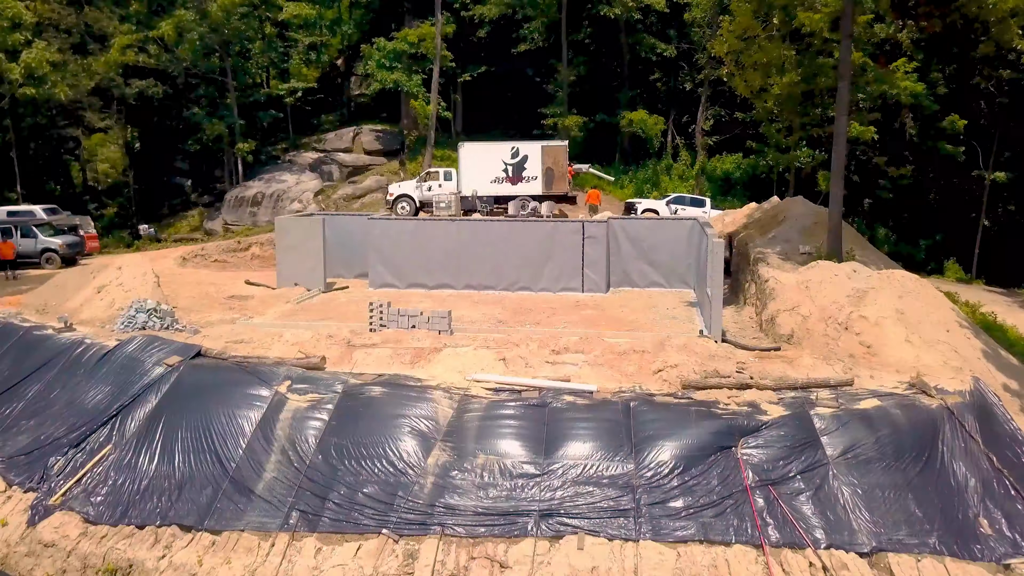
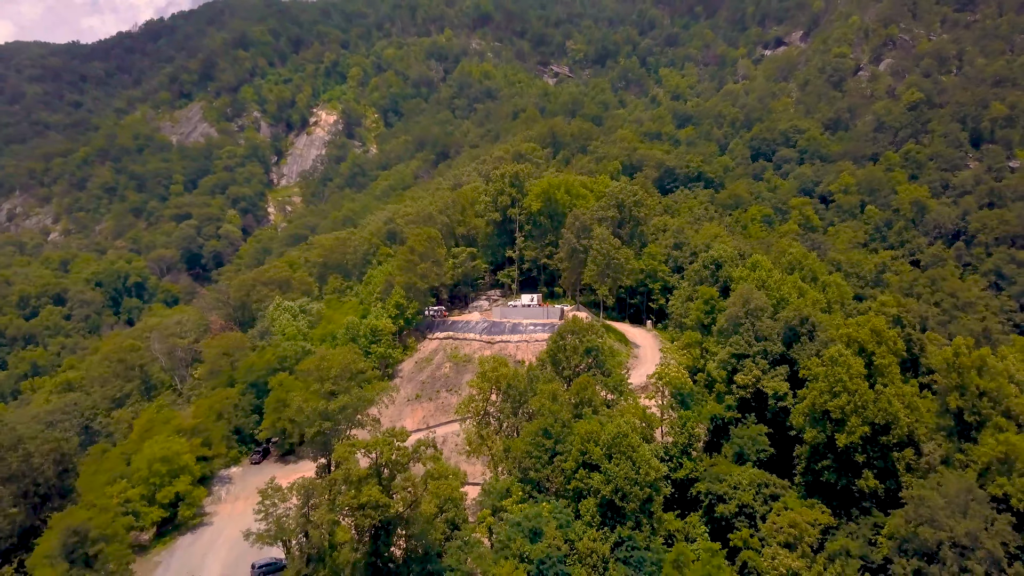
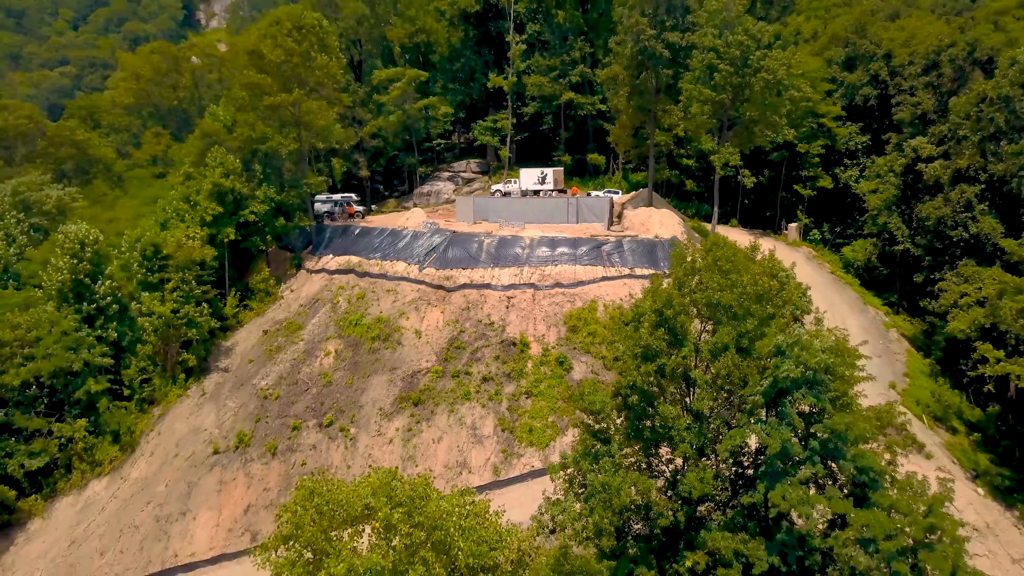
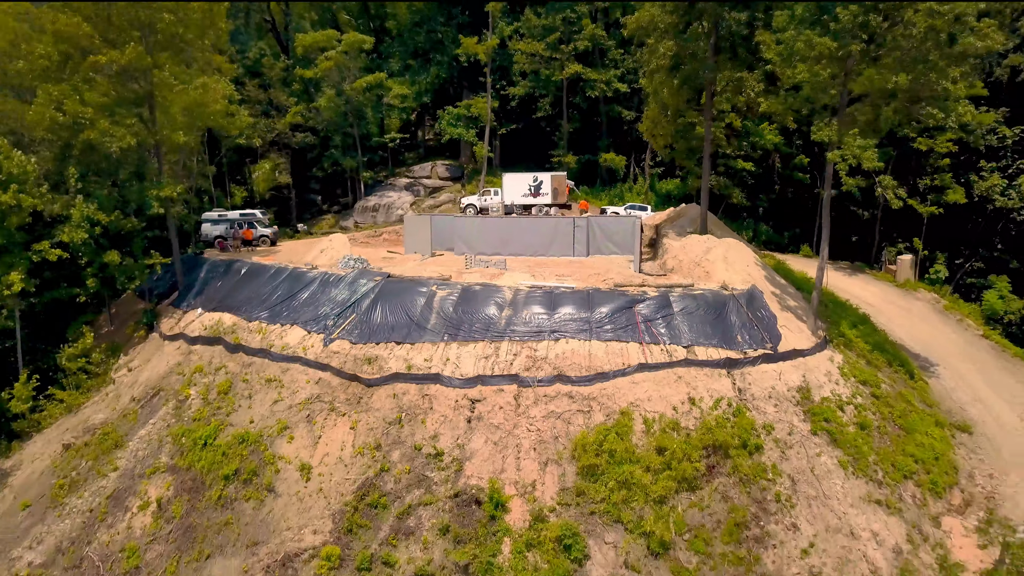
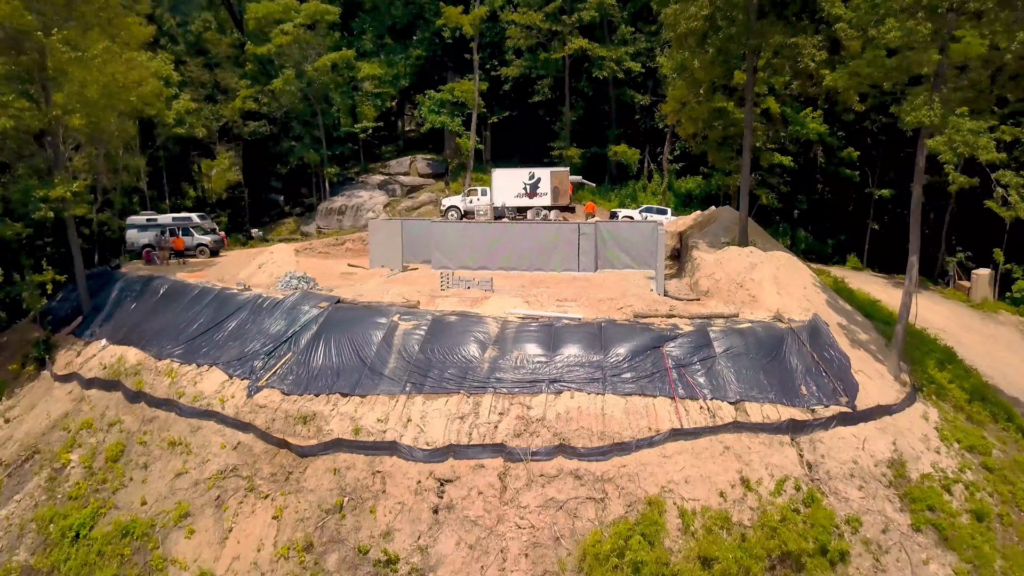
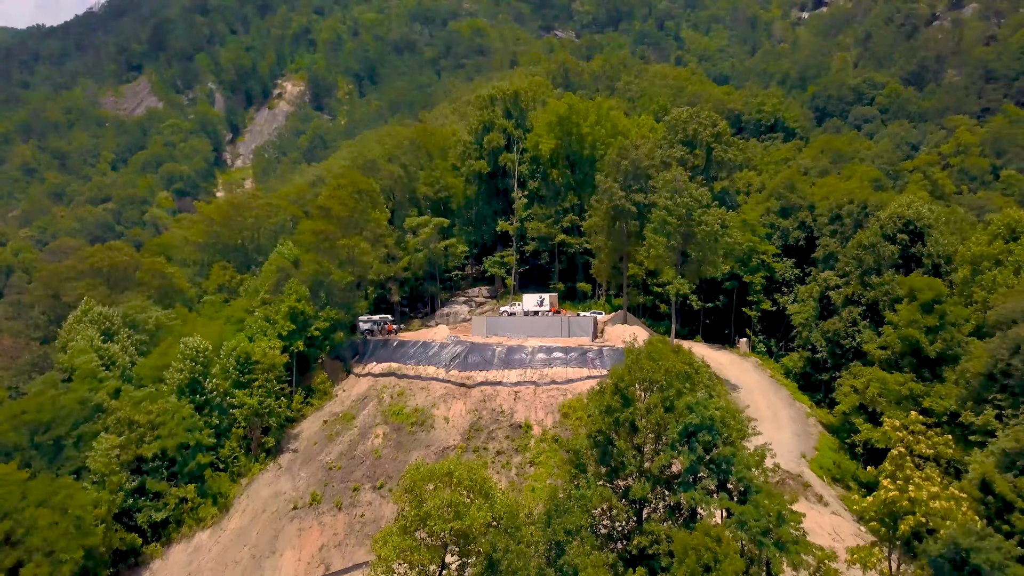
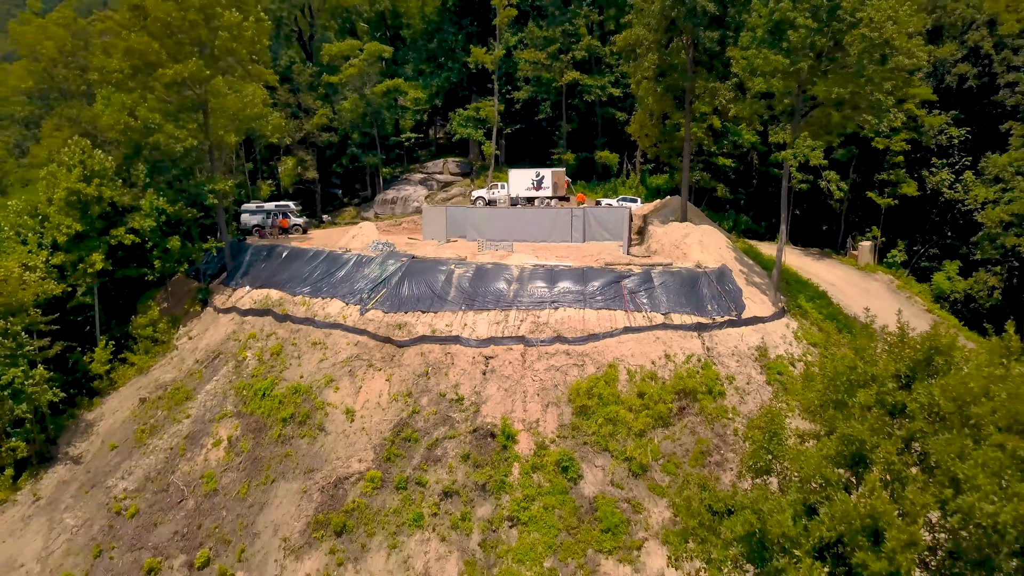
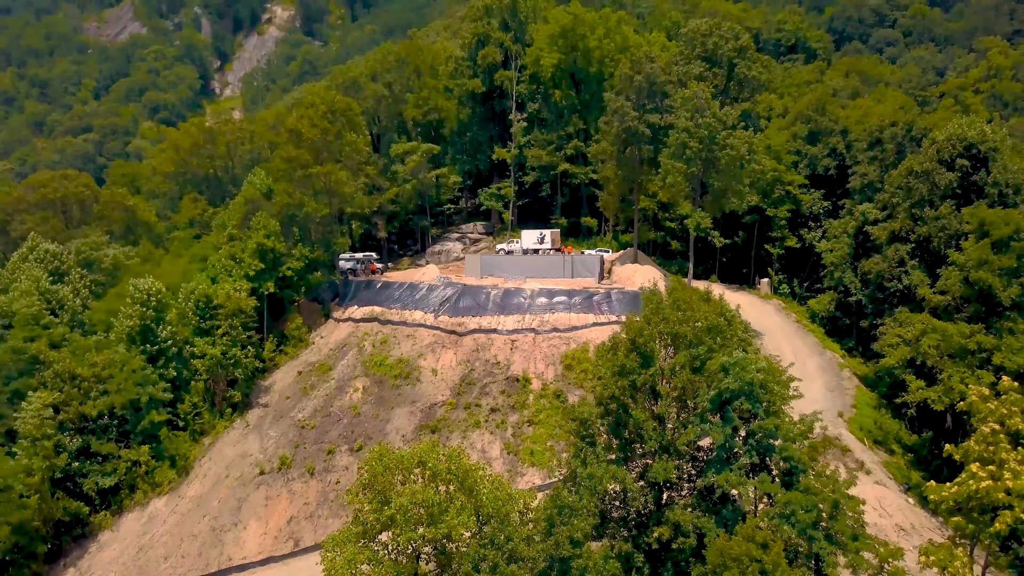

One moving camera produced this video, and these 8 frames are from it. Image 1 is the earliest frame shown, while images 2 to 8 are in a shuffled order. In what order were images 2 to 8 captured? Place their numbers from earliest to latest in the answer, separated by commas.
5, 4, 7, 3, 8, 6, 2
